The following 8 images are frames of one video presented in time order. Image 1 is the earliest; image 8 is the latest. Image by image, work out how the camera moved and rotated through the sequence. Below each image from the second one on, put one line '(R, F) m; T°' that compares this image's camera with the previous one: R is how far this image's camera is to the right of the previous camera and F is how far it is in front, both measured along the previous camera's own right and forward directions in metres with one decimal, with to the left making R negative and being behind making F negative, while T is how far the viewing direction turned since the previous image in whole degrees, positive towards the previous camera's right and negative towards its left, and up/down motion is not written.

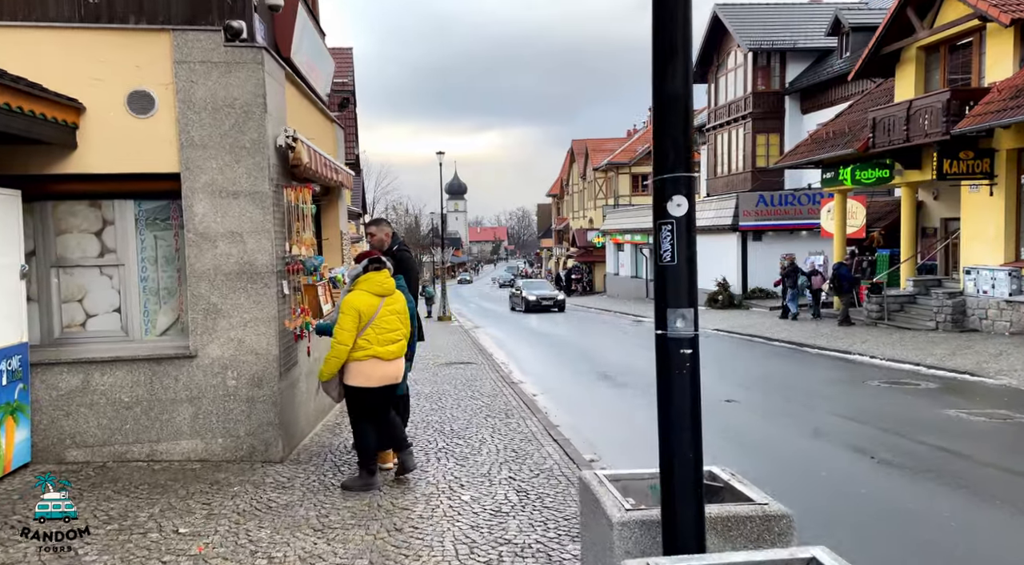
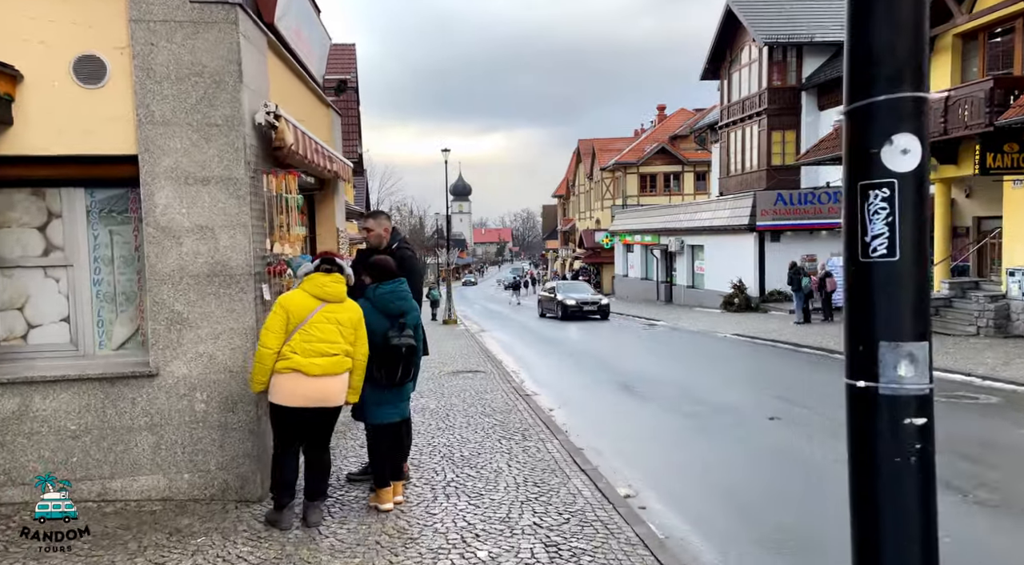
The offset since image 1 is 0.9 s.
(-0.1, +1.0) m; 0°
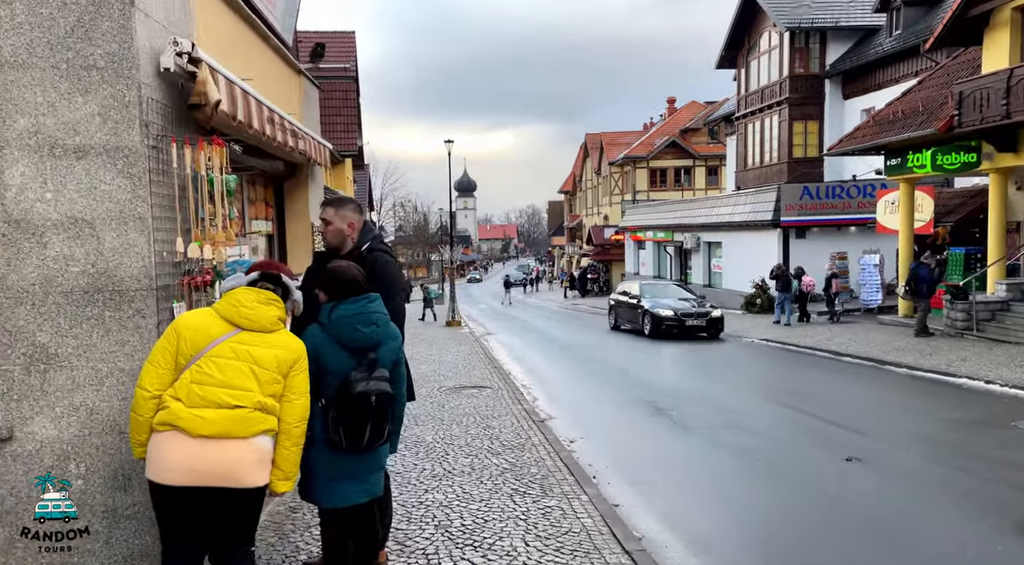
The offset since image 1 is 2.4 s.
(-0.1, +1.7) m; 0°
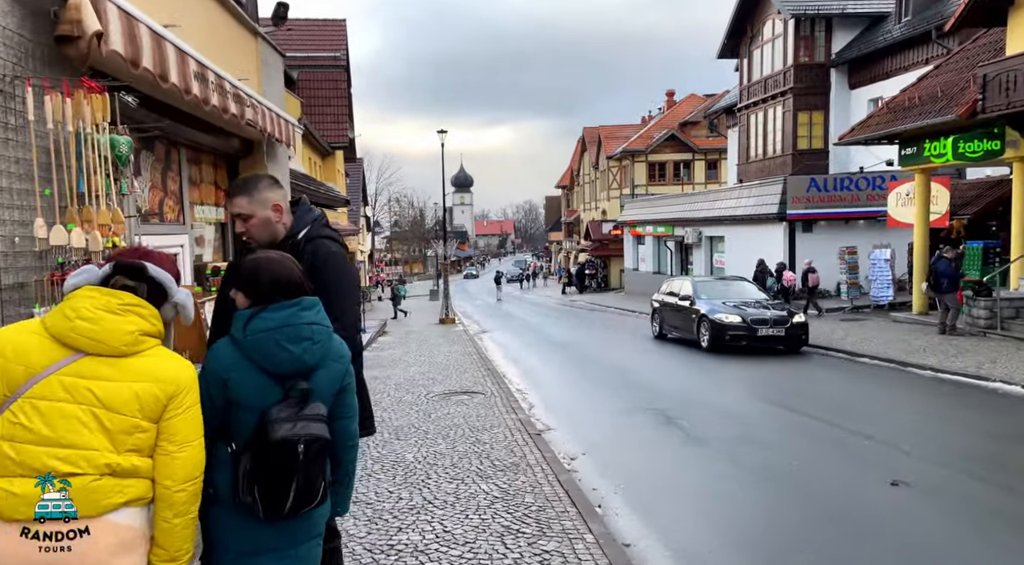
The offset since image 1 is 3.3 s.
(0.0, +1.0) m; 0°
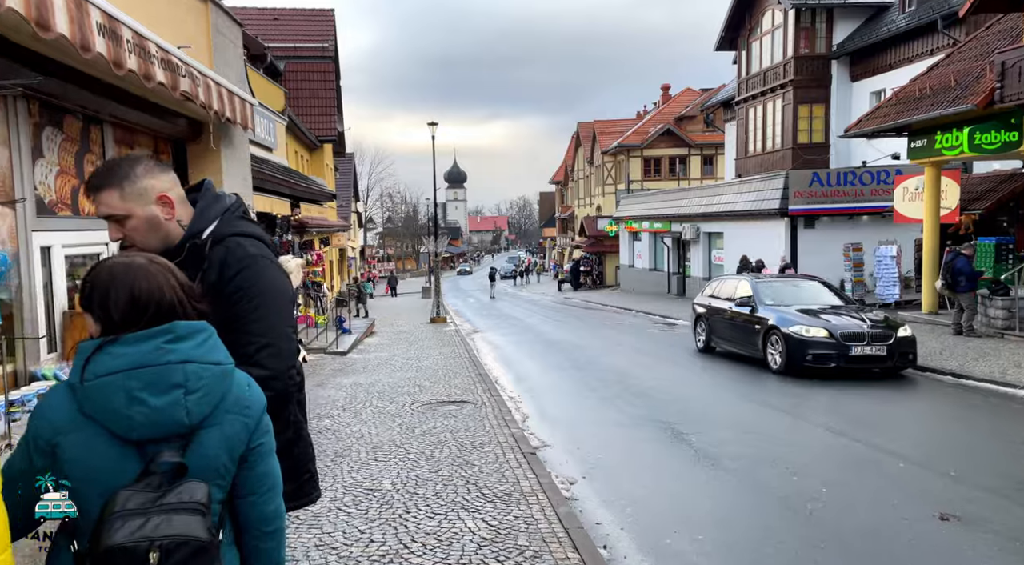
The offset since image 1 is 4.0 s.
(0.0, +0.8) m; 0°
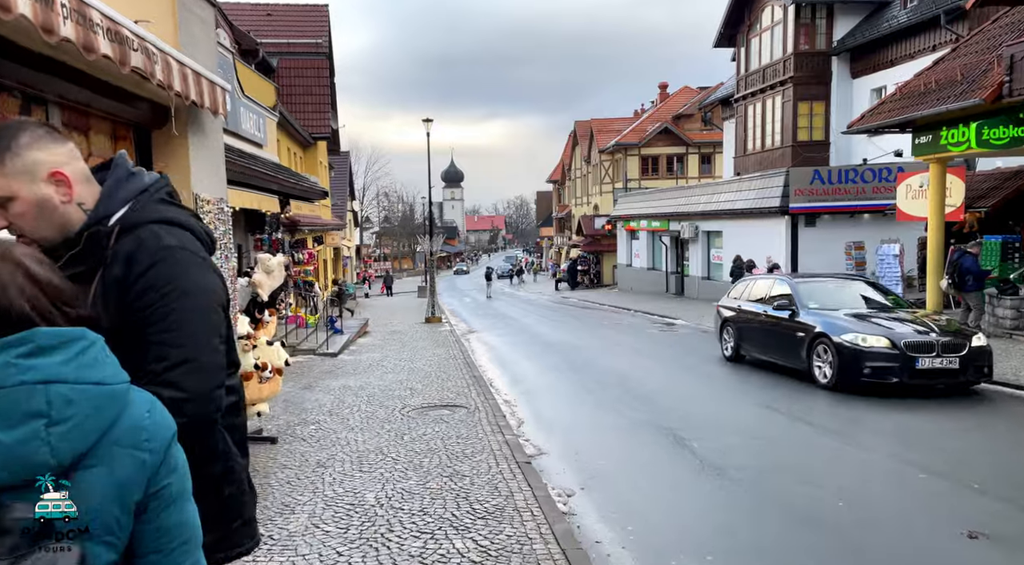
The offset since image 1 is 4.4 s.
(0.0, +0.4) m; 0°
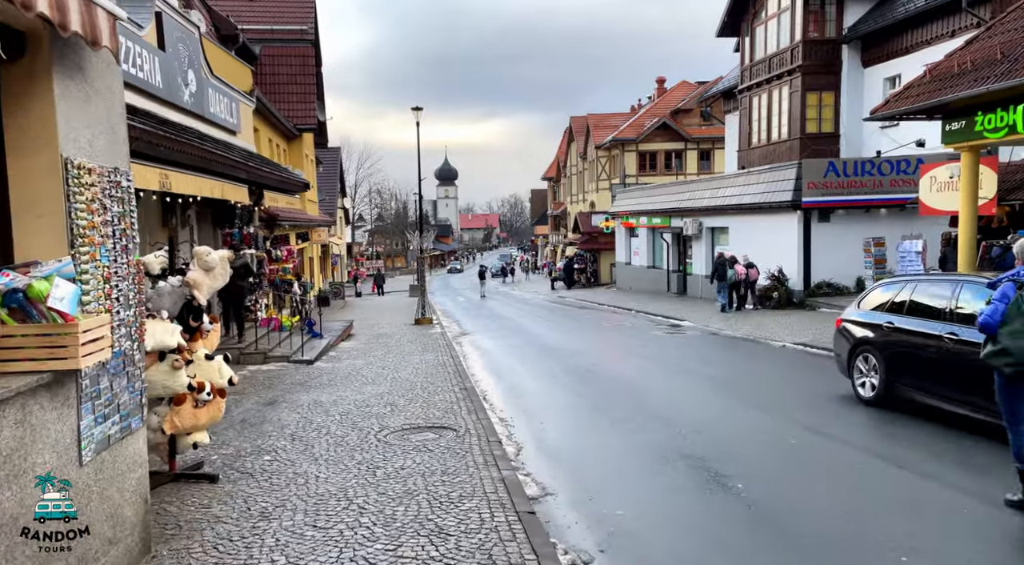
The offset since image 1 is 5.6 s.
(0.0, +1.5) m; 0°
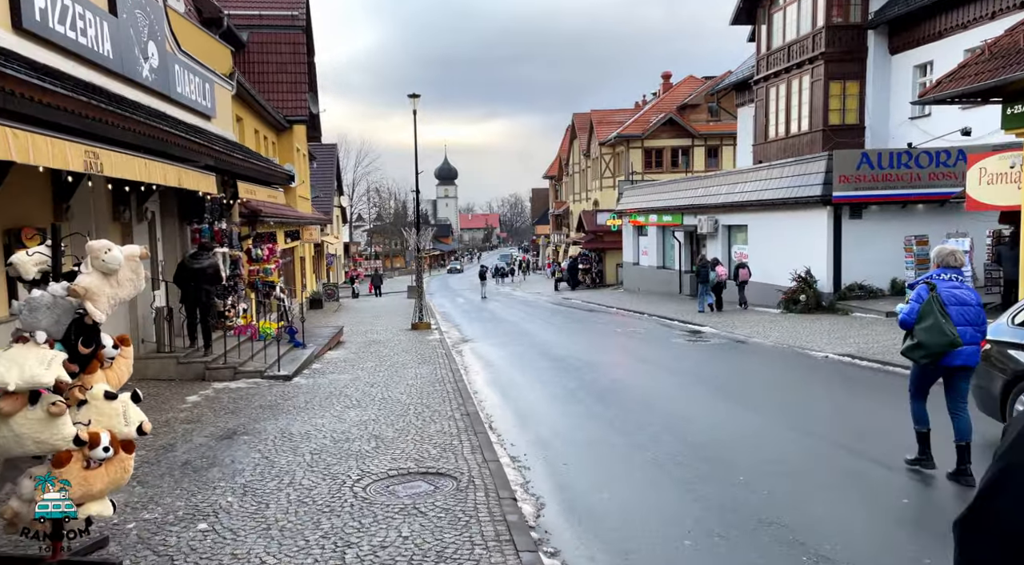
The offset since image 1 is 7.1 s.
(-0.1, +1.8) m; 0°
